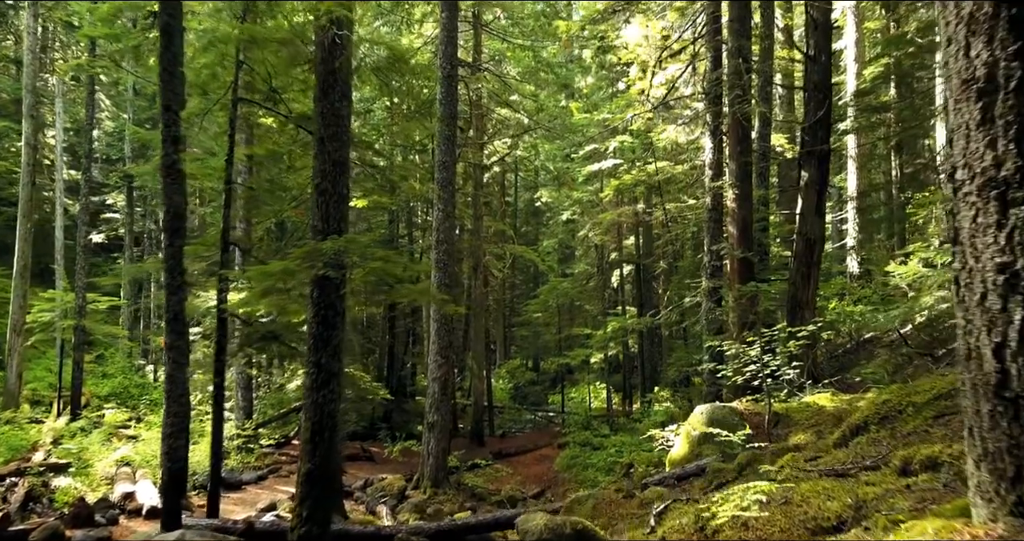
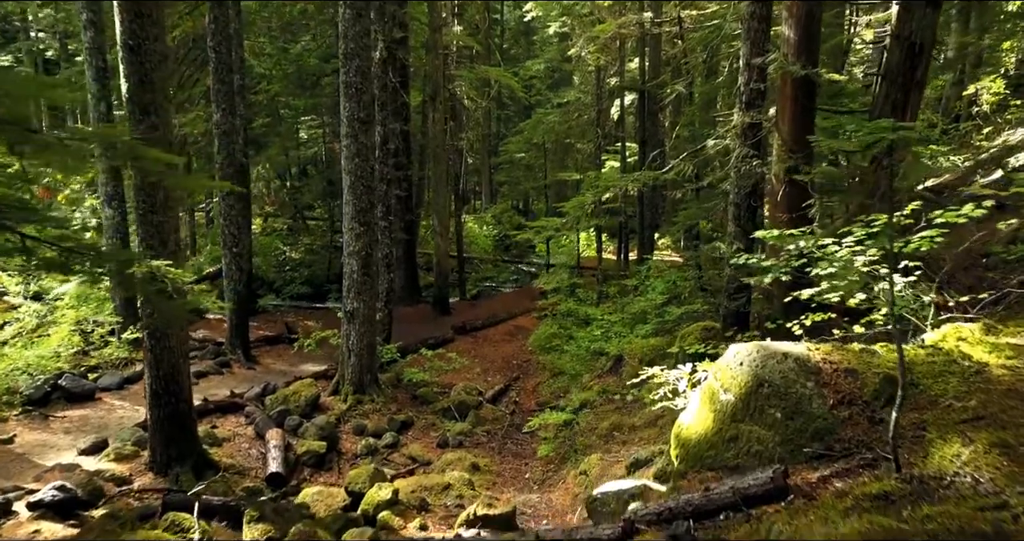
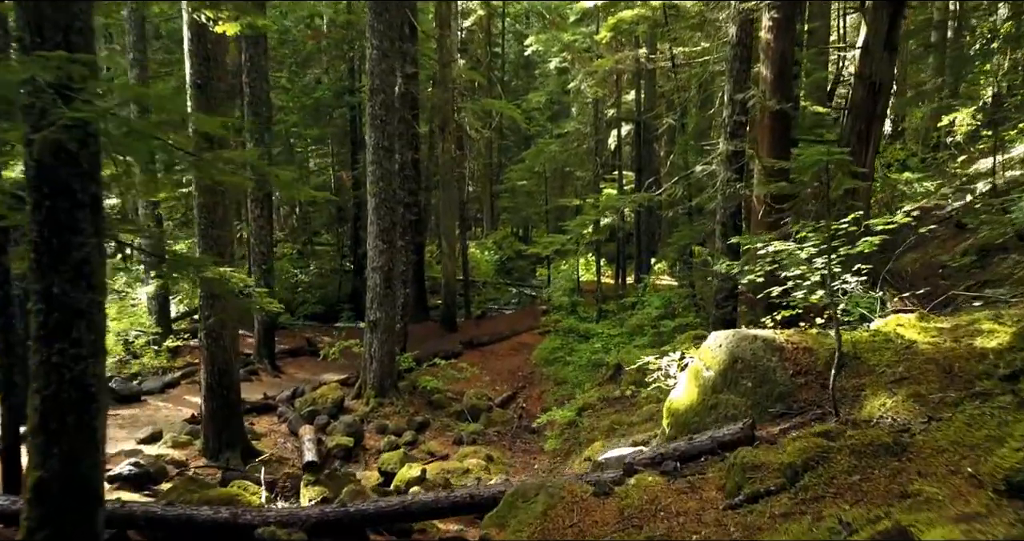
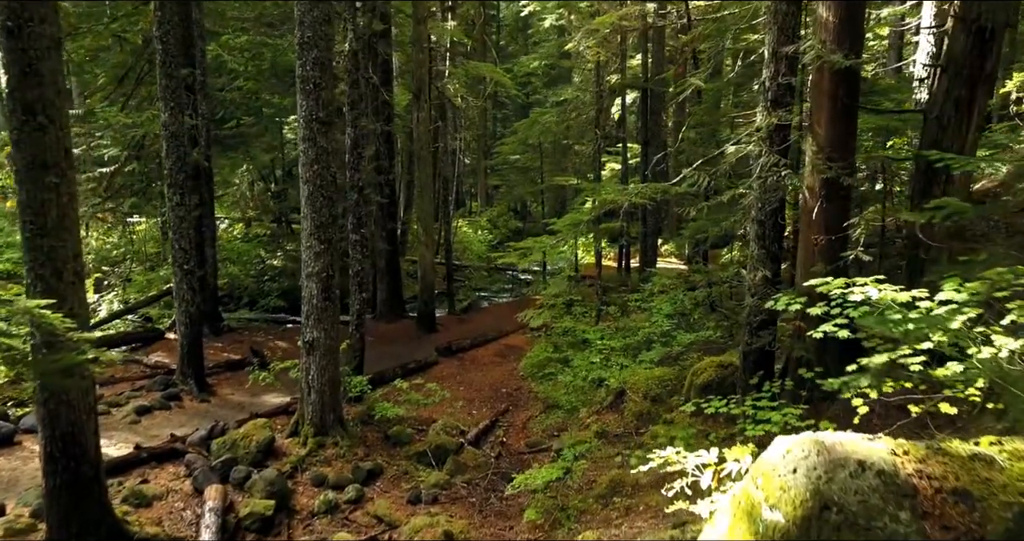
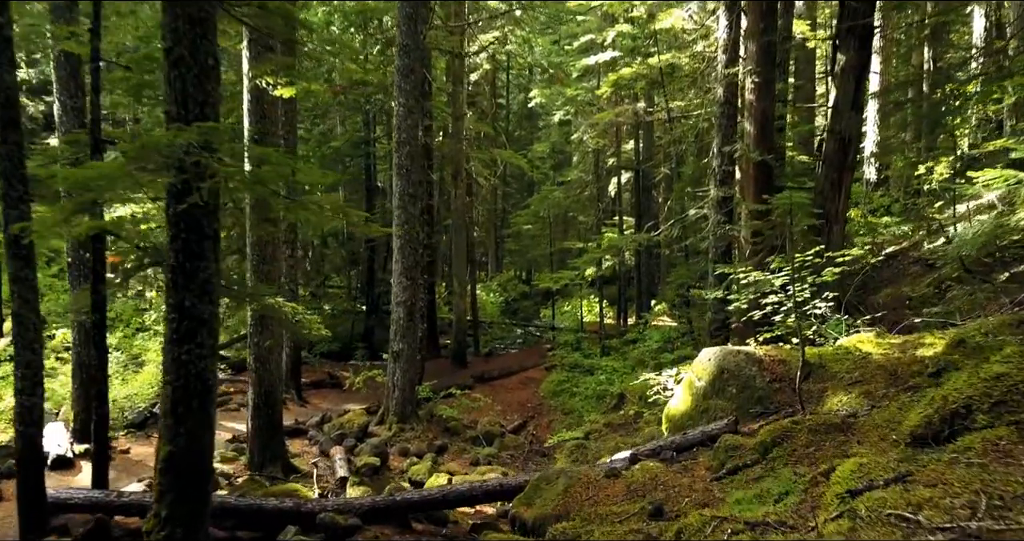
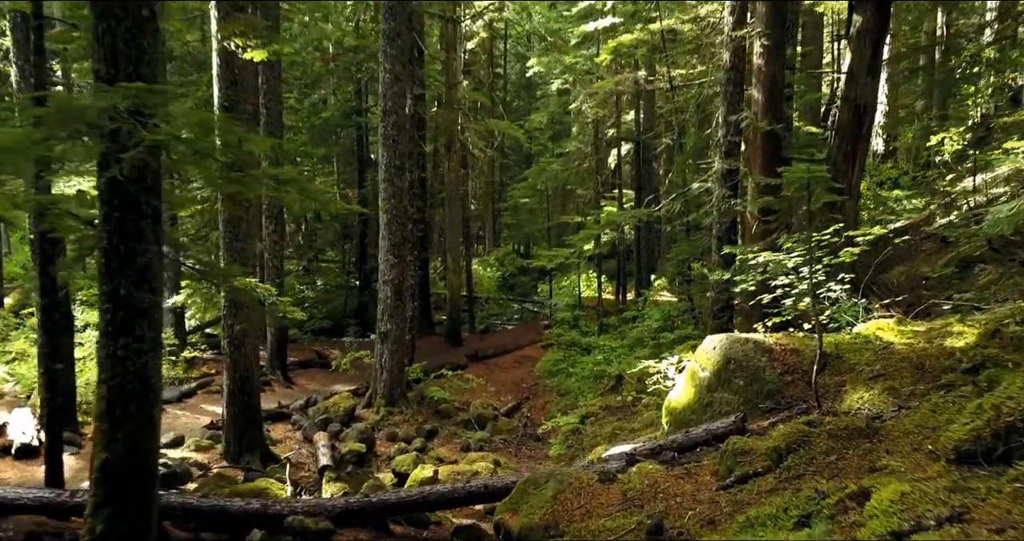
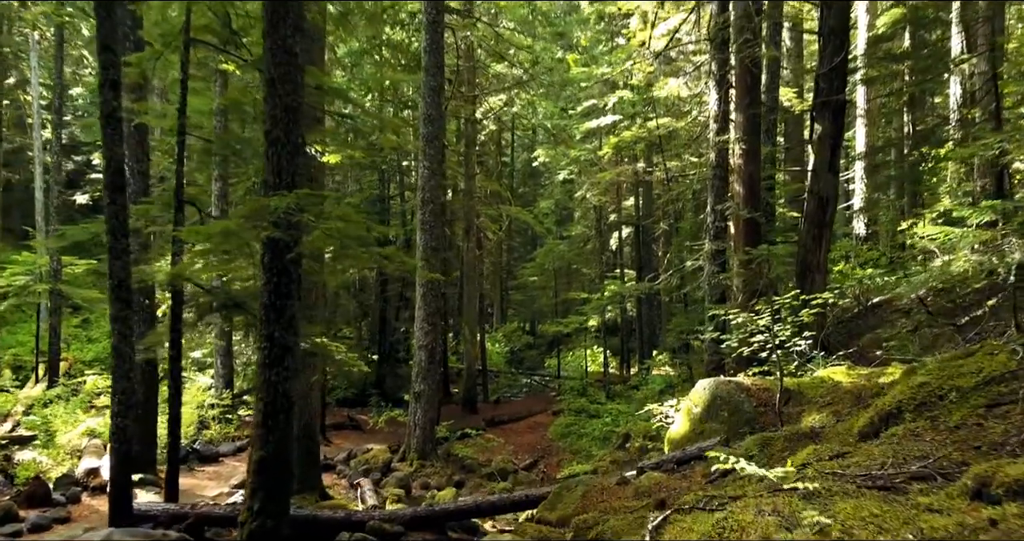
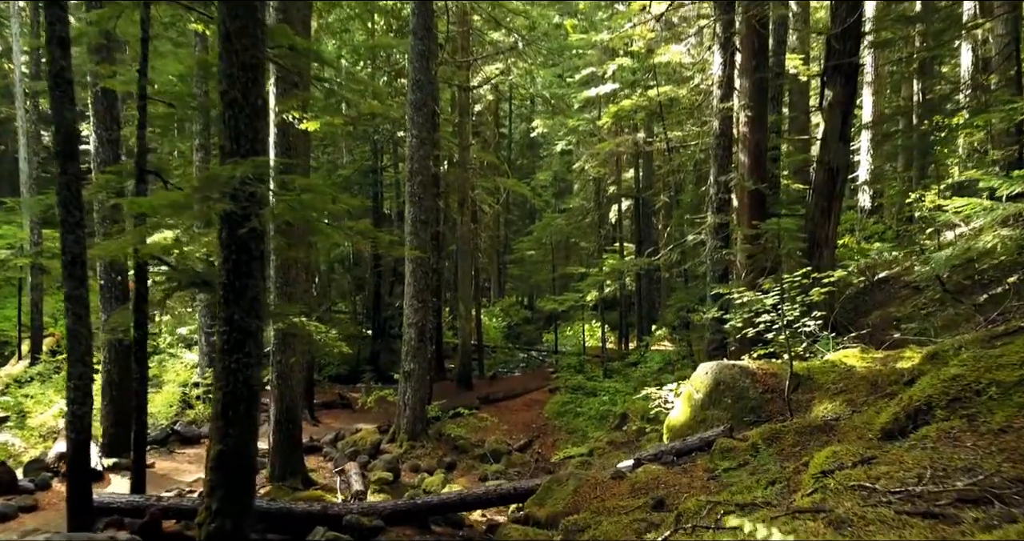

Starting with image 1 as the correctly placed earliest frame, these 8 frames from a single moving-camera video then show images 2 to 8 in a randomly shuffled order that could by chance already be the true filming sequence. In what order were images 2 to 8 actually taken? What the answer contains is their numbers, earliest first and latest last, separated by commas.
7, 8, 5, 6, 3, 2, 4
